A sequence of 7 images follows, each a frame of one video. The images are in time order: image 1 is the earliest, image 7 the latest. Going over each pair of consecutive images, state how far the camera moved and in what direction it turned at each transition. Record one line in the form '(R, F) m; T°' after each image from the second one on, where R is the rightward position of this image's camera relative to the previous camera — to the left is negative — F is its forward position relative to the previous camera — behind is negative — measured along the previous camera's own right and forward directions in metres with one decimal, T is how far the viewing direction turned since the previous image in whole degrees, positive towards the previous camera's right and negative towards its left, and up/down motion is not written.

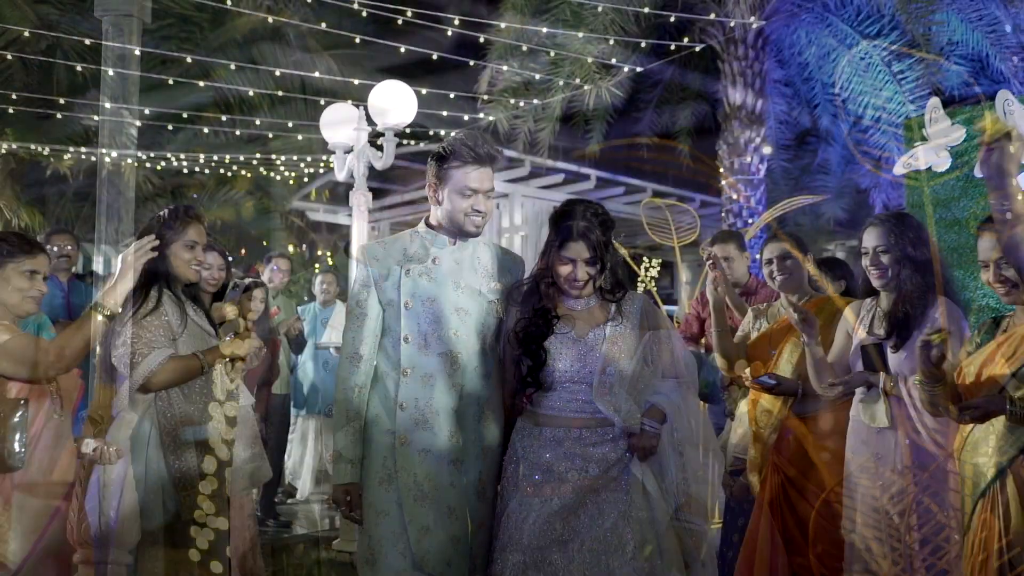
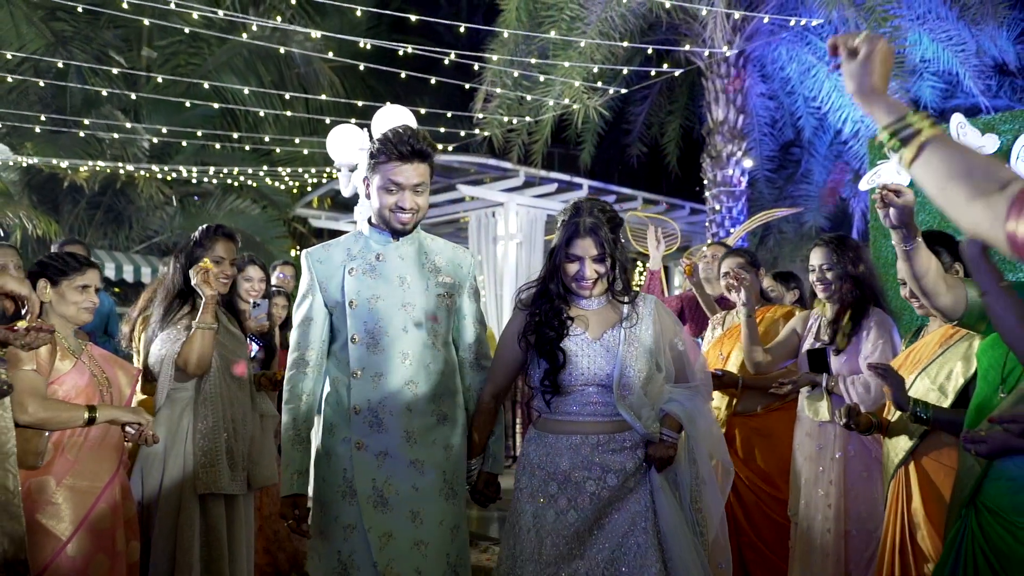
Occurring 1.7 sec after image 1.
(0.0, -0.5) m; 0°
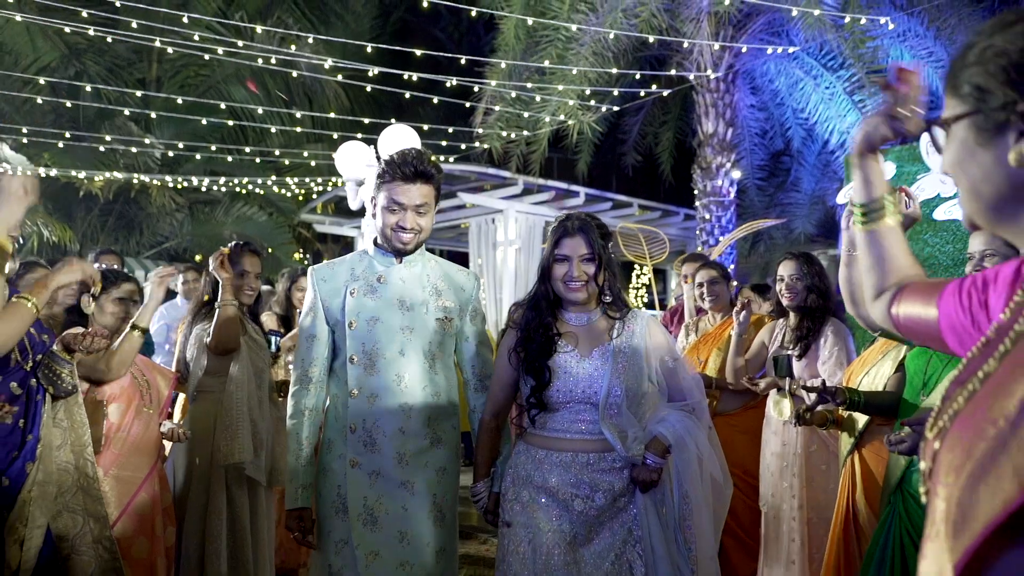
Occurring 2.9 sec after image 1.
(0.0, -0.4) m; 0°
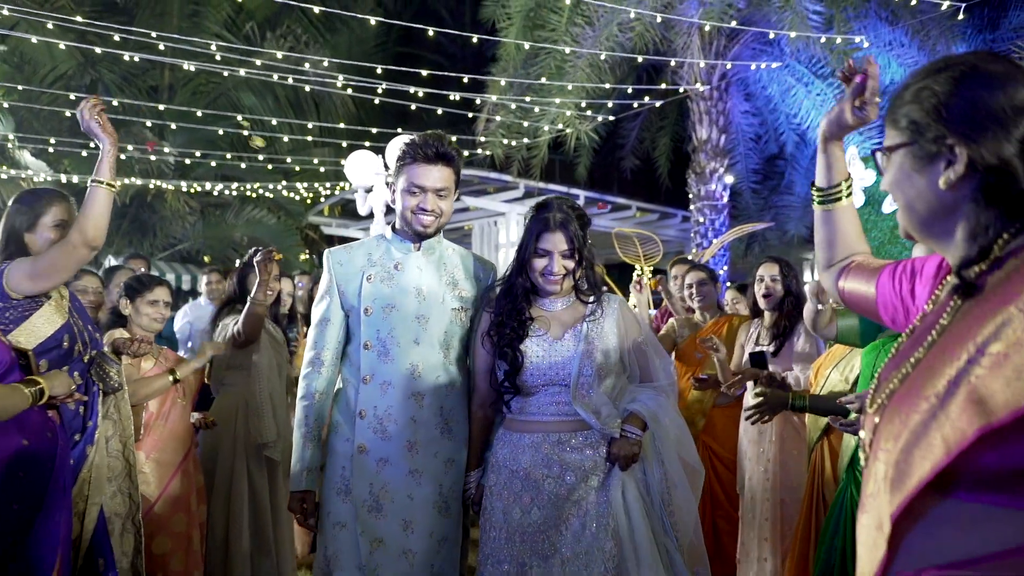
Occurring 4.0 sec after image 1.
(0.0, -0.4) m; 0°
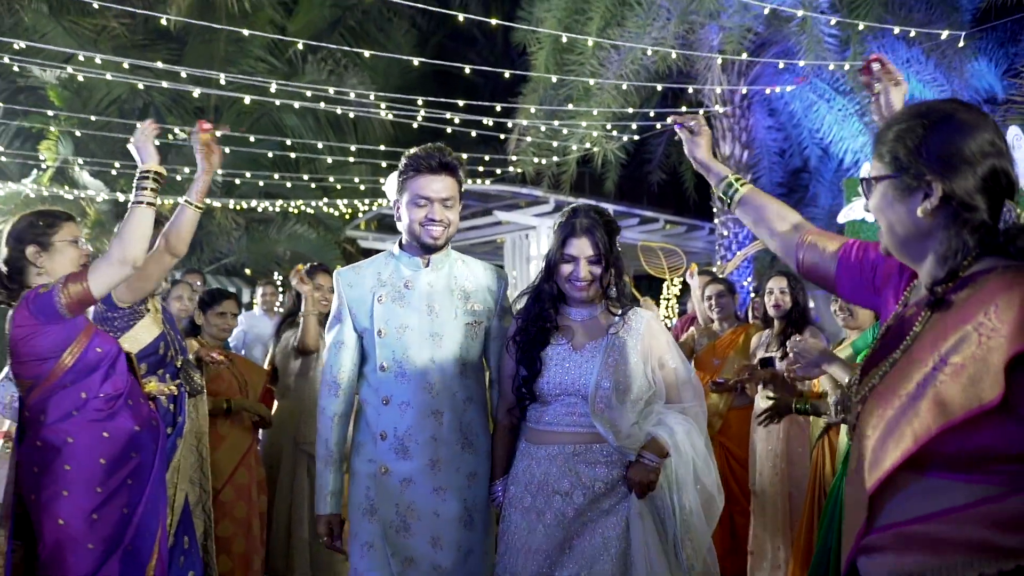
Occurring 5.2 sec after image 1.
(0.0, -0.4) m; -2°
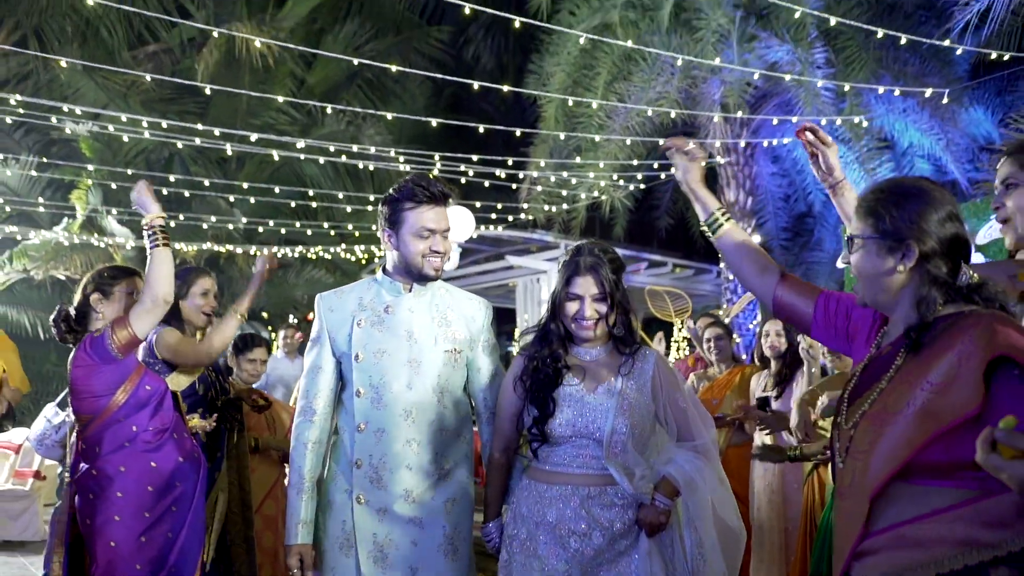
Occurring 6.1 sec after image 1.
(0.0, -0.3) m; -1°
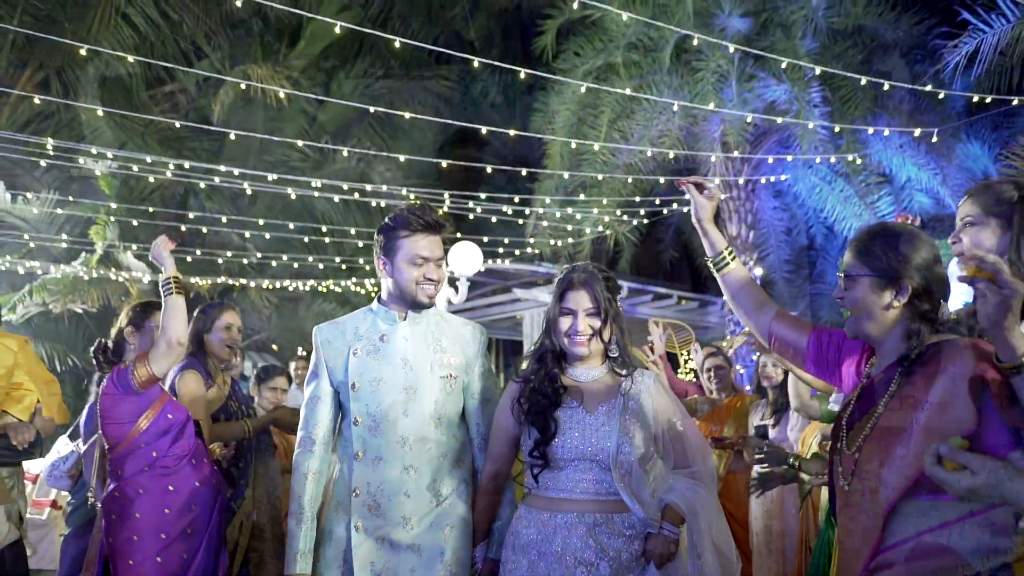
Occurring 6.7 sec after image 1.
(0.0, -0.2) m; 0°
